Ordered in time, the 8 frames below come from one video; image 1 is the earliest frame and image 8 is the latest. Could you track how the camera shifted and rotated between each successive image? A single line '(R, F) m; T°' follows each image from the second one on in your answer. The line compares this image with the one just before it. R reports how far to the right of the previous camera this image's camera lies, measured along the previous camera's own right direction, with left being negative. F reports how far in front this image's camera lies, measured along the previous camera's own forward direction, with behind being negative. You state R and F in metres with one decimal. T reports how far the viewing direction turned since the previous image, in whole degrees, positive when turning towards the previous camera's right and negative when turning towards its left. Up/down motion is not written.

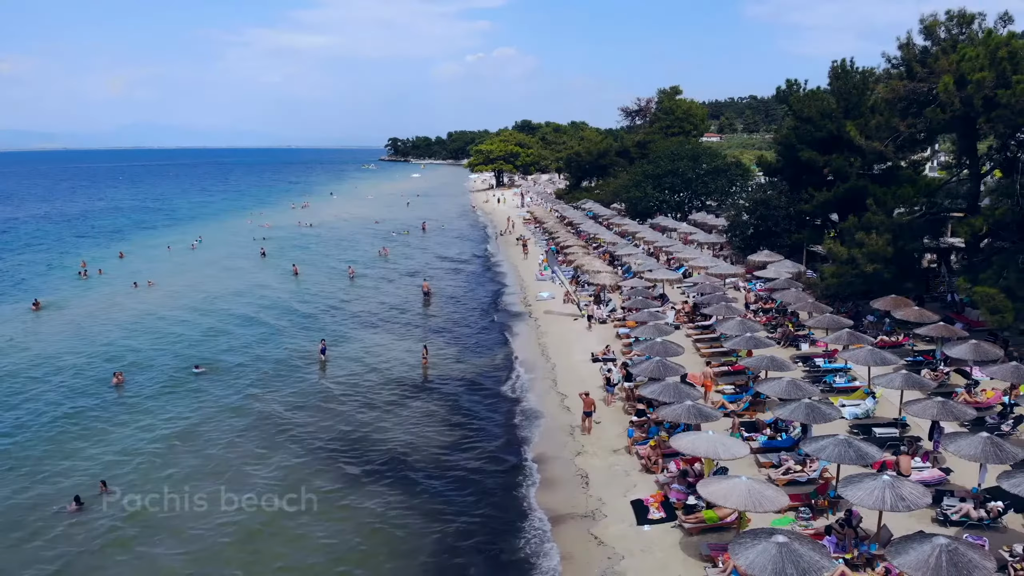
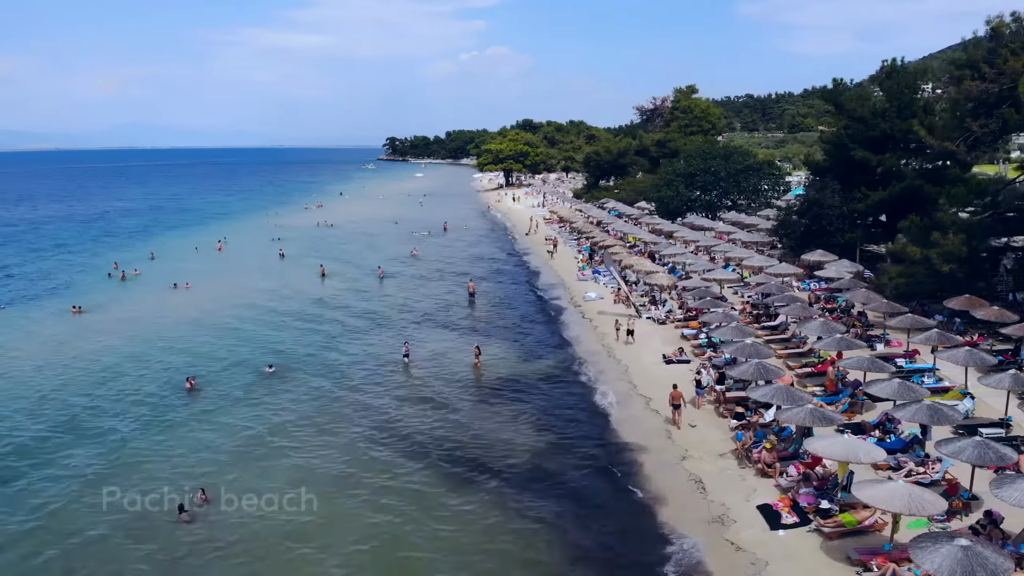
(-2.5, +0.2) m; 0°
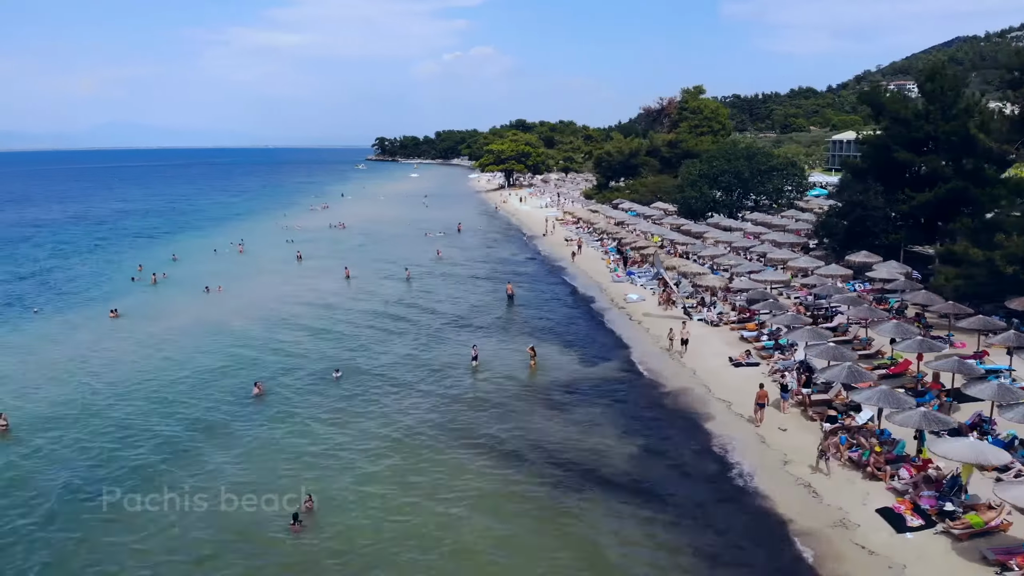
(-2.6, 0.0) m; +1°
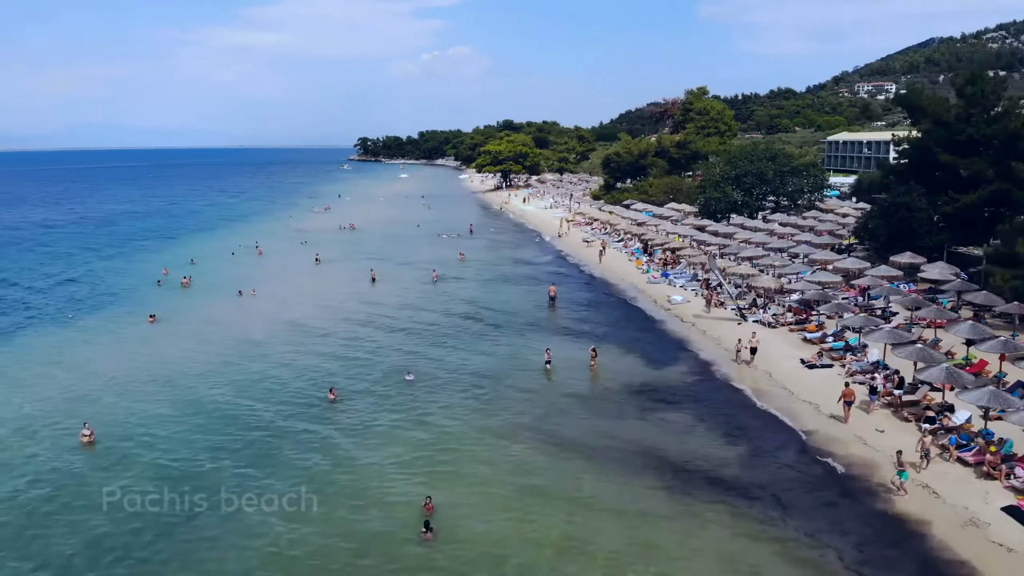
(-3.0, -0.1) m; +1°
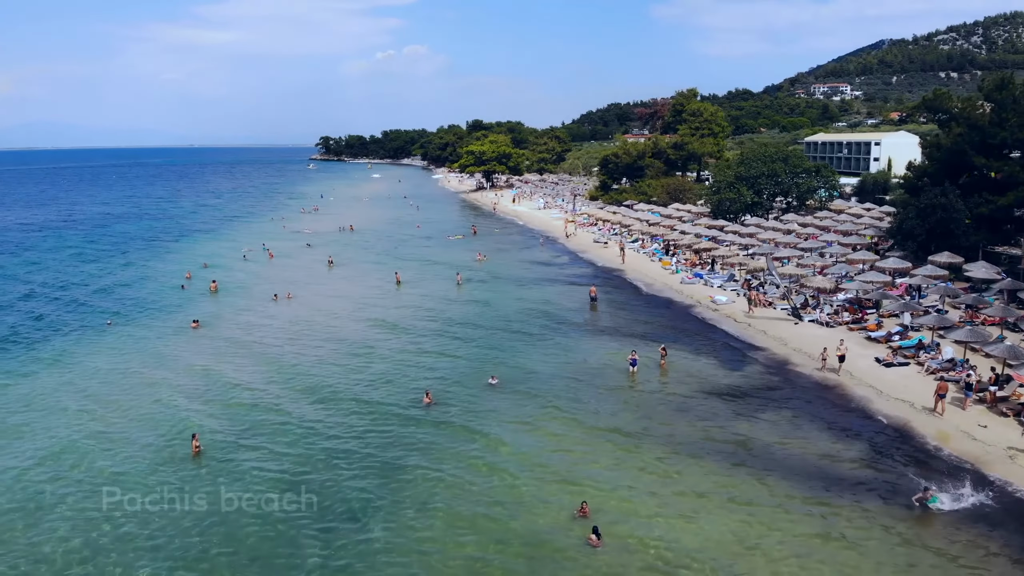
(-4.1, -0.4) m; +3°
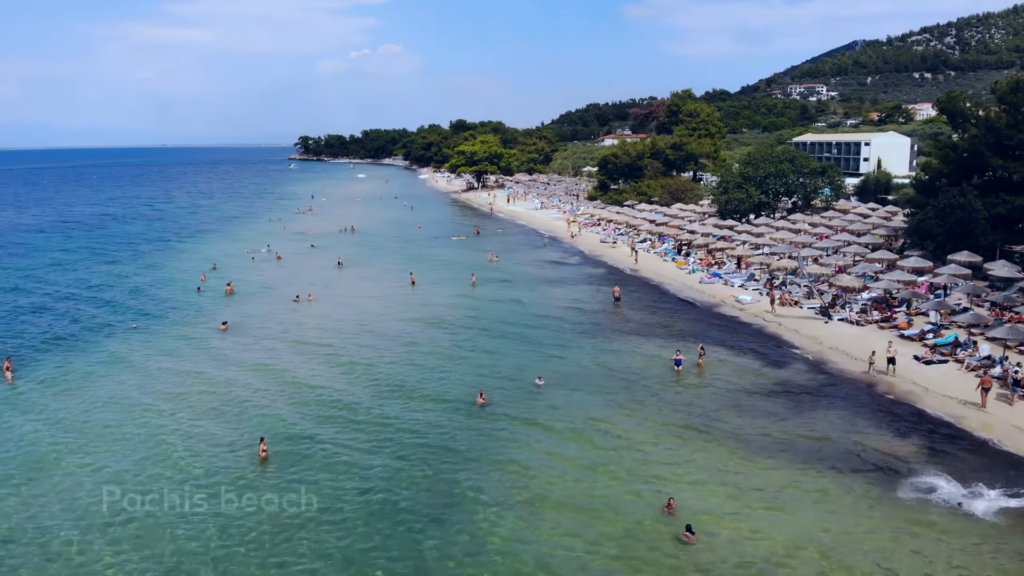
(-2.3, -0.3) m; +1°
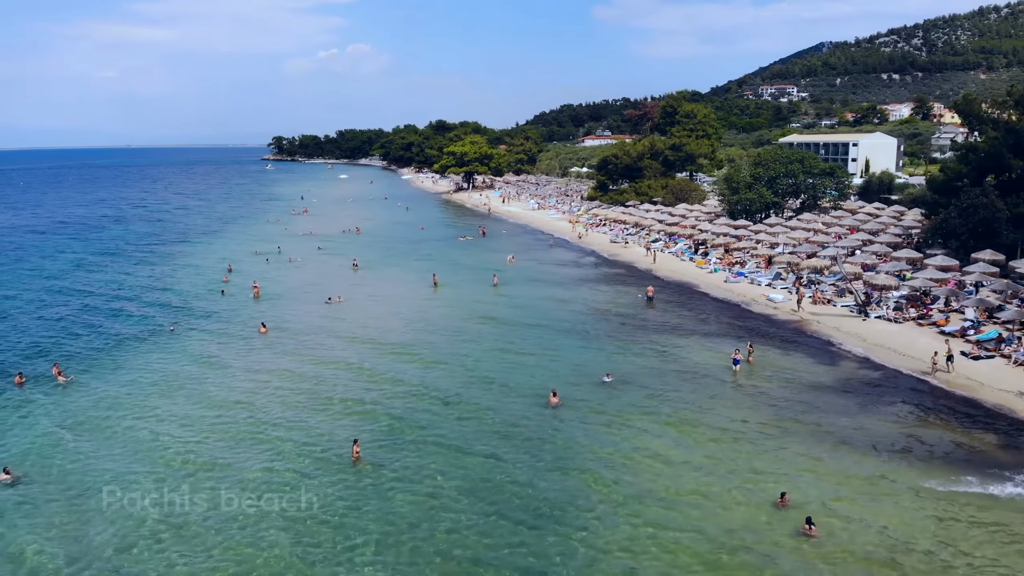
(-3.1, -0.5) m; +2°
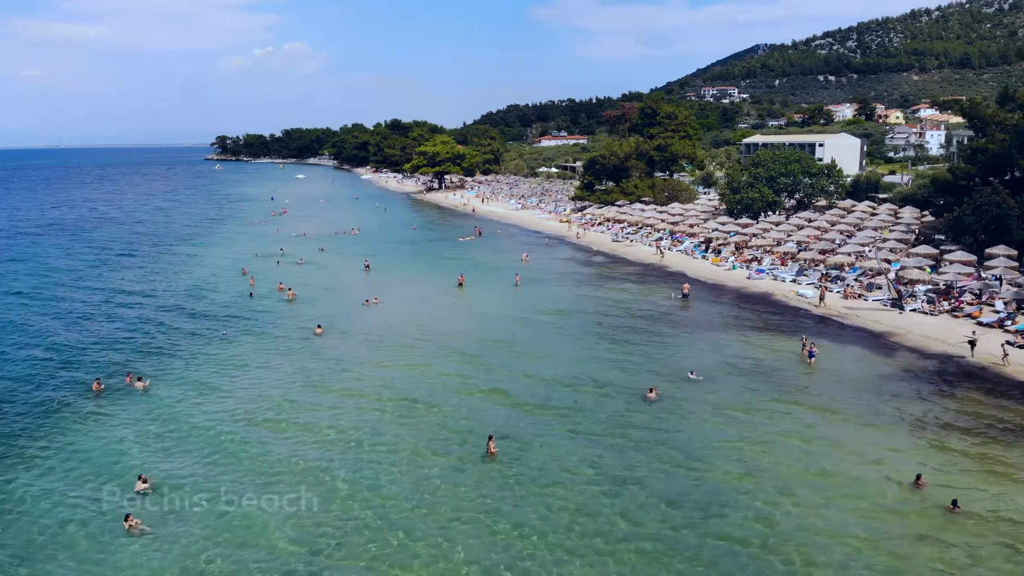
(-5.0, -1.1) m; +4°
